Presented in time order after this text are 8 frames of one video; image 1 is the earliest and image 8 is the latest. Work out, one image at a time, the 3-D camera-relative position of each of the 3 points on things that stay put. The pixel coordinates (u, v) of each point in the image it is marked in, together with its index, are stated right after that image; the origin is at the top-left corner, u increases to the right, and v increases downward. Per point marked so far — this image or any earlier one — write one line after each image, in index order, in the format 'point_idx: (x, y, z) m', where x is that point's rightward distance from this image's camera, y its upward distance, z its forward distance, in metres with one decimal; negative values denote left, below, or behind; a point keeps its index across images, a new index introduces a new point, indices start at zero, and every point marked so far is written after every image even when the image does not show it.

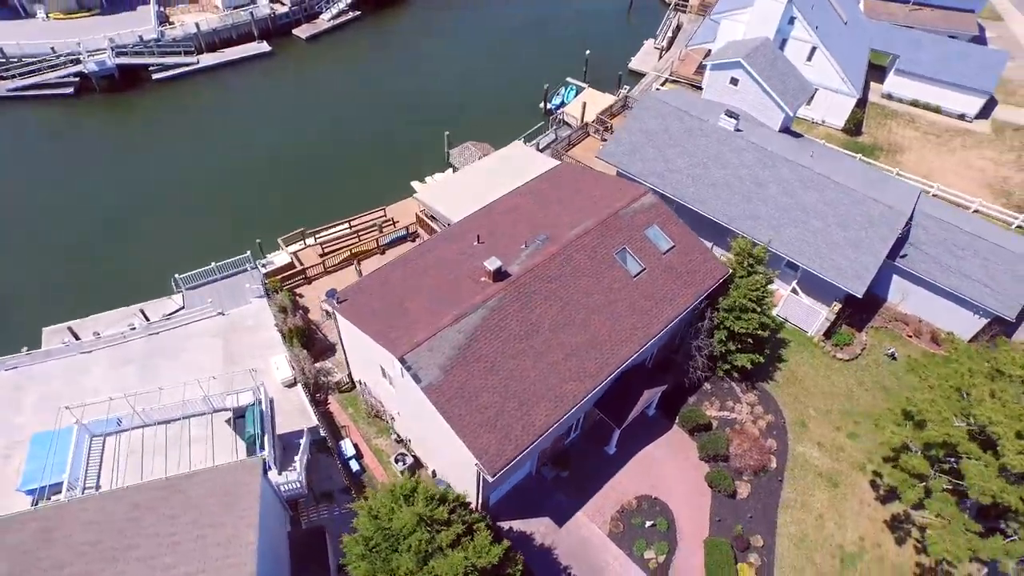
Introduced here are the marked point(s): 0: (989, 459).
0: (+15.0, -5.4, +19.4) m
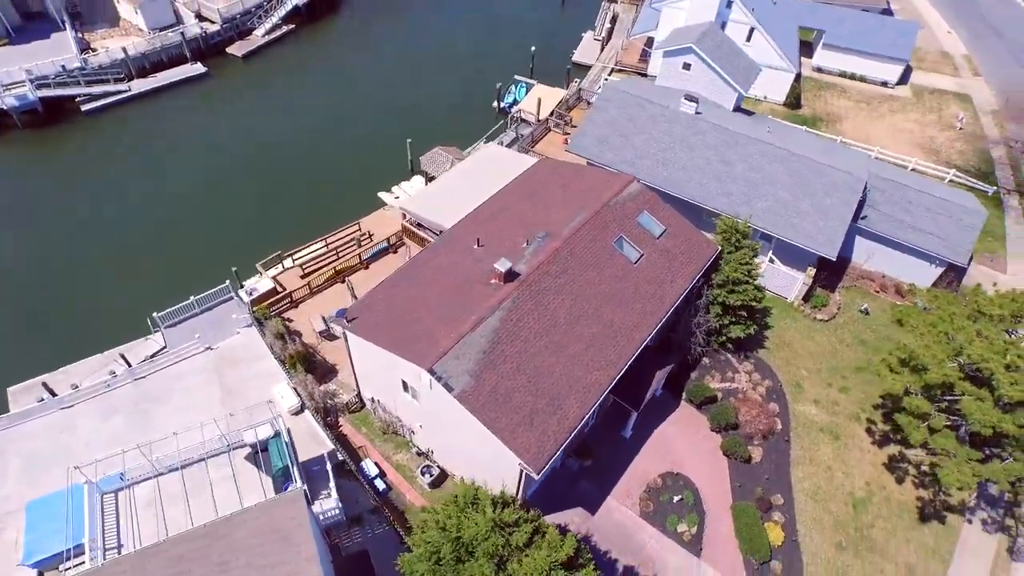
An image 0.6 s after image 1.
0: (+16.3, -3.6, +21.3) m
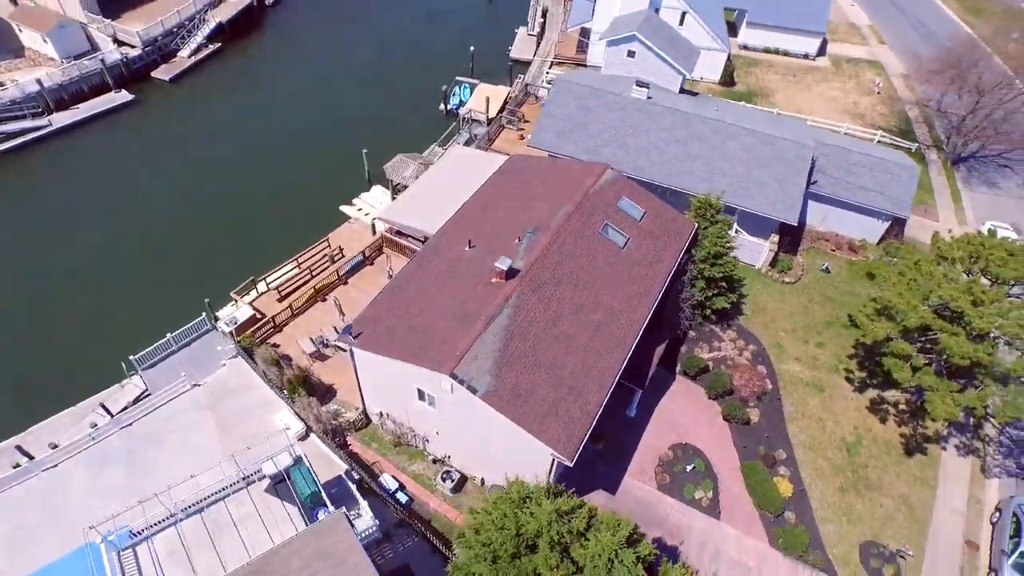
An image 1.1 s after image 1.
0: (+16.8, -1.6, +23.3) m
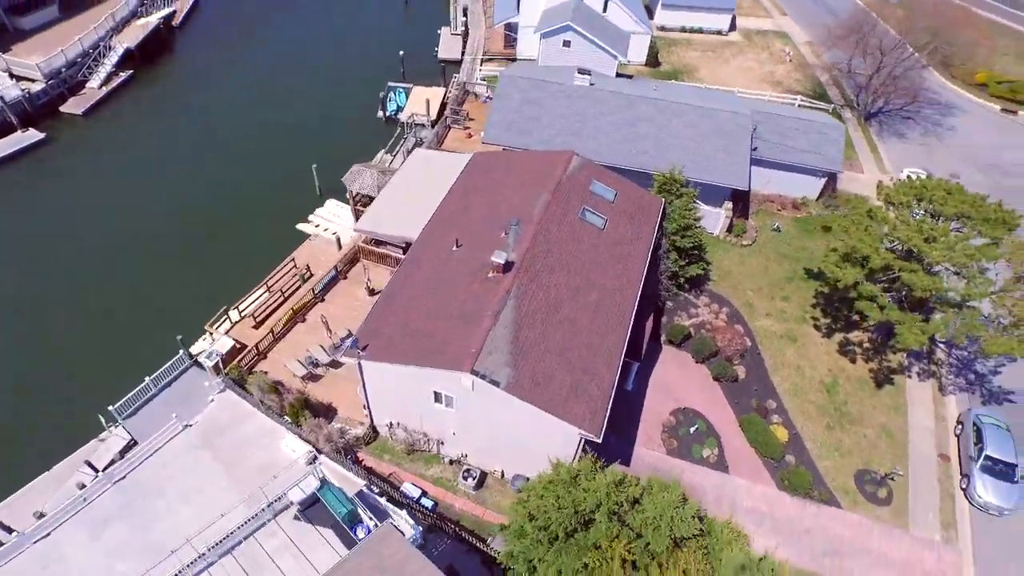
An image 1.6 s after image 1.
0: (+16.7, +0.9, +25.7) m
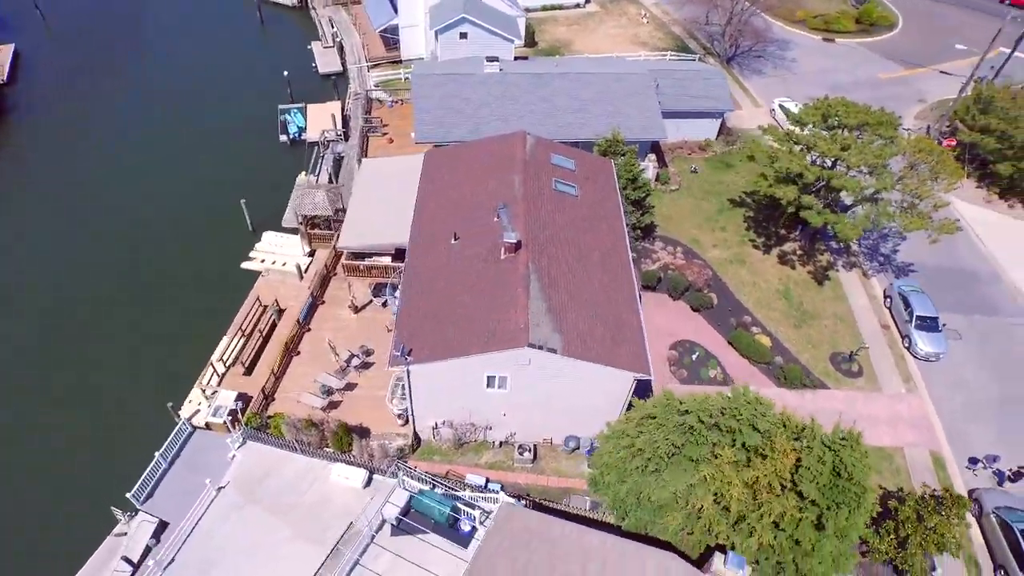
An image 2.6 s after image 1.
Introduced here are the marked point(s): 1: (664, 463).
0: (+15.8, +5.6, +30.3) m
1: (+5.0, -5.6, +19.7) m
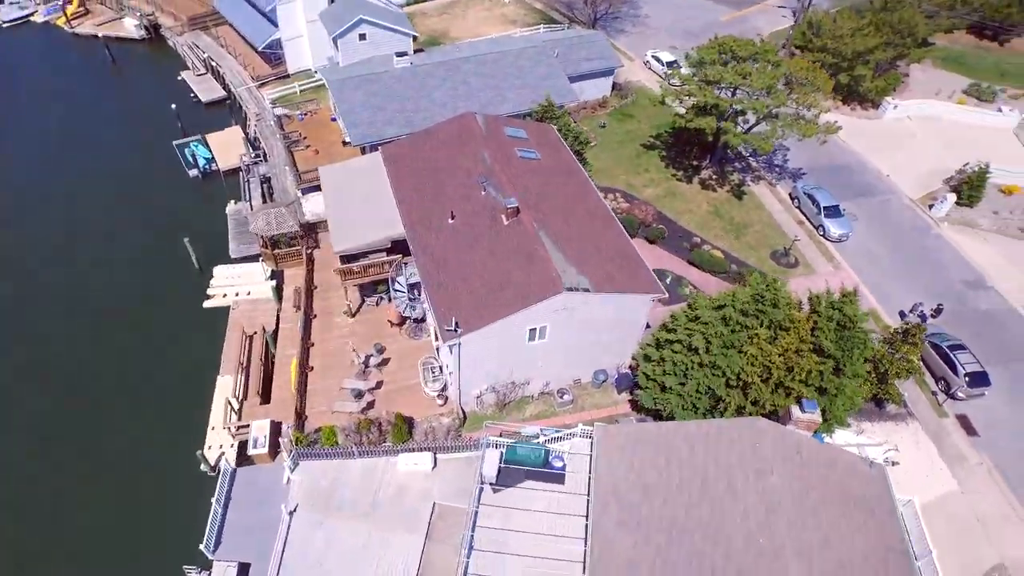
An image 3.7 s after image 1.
0: (+13.0, +10.7, +35.1) m
1: (+7.5, -2.5, +22.9) m
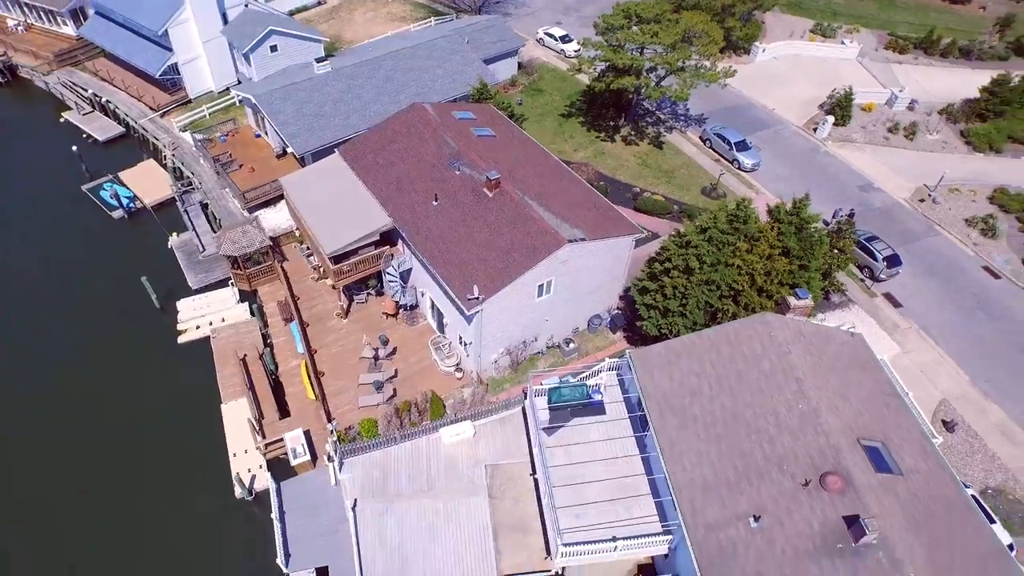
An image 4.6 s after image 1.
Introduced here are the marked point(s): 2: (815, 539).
0: (+8.8, +14.4, +38.7) m
1: (+8.2, +0.6, +25.9) m
2: (+8.8, -7.2, +18.0) m
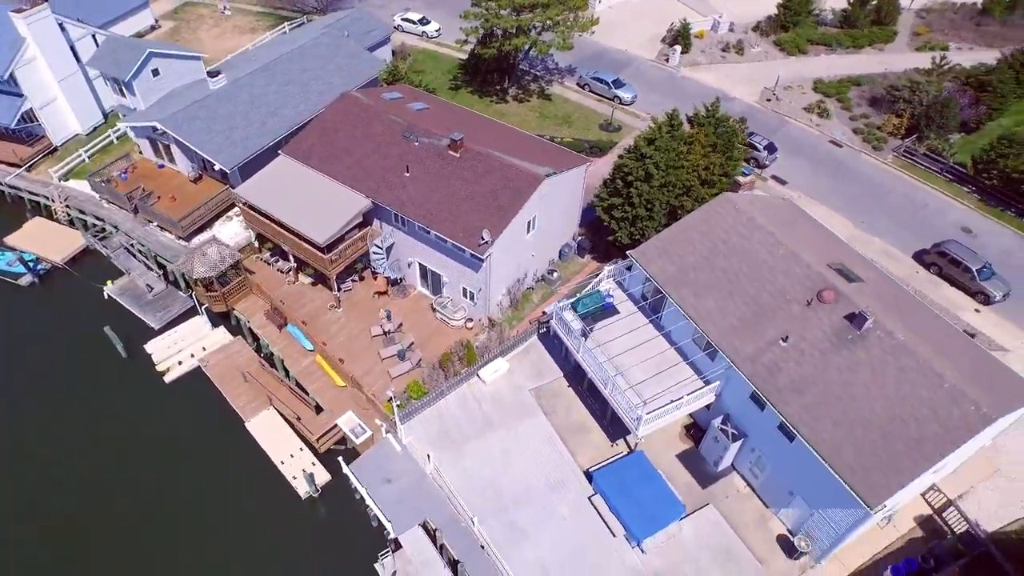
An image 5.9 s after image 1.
0: (+1.5, +18.5, +42.2) m
1: (+7.4, +5.4, +30.2) m
2: (+11.7, -1.8, +22.9) m
